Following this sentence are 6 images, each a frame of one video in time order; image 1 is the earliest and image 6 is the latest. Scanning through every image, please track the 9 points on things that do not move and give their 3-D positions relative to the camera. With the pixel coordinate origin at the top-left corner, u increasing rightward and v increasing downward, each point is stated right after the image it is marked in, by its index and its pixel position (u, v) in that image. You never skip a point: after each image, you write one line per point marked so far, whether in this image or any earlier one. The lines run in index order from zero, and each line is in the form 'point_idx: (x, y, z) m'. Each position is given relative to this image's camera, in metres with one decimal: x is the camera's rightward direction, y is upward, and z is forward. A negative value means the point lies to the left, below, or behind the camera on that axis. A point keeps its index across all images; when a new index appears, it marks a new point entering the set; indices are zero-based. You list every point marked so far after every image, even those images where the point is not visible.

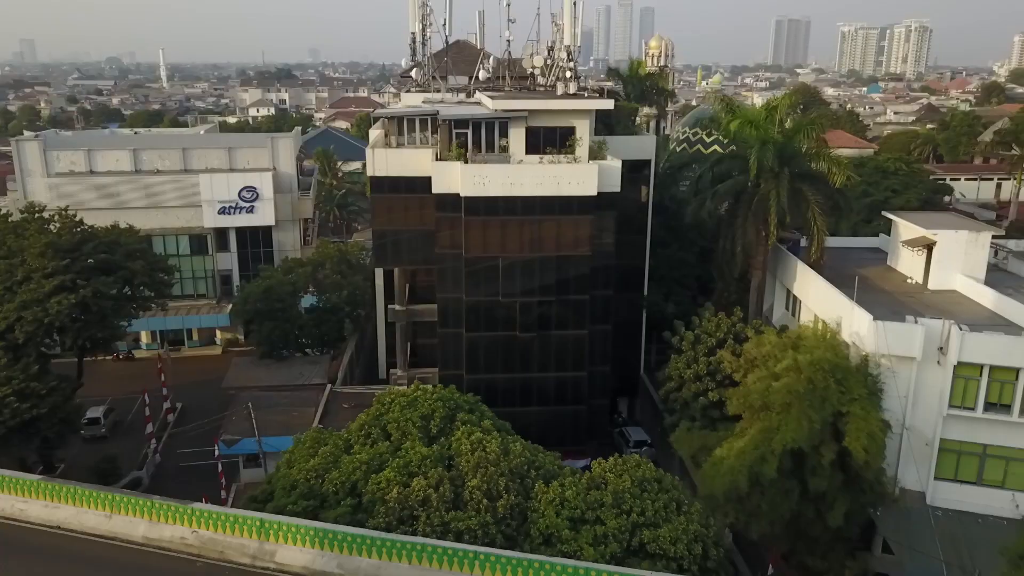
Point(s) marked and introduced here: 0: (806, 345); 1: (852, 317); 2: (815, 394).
0: (+6.8, -1.4, +17.6) m
1: (+8.1, -0.7, +18.4) m
2: (+6.5, -2.3, +16.4) m
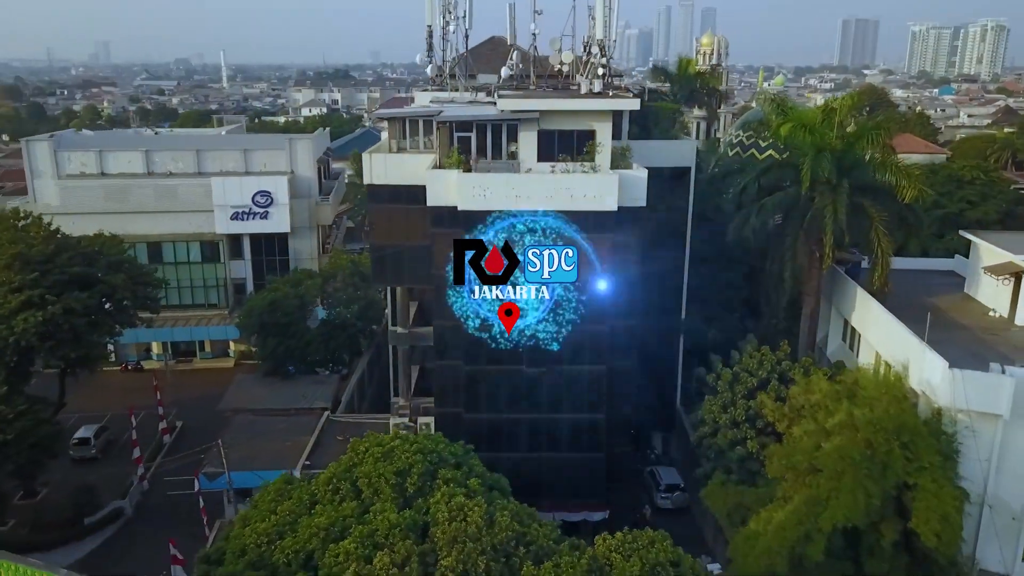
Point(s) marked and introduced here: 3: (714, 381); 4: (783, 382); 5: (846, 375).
0: (+6.8, -2.1, +14.6) m
1: (+8.2, -1.5, +15.3) m
2: (+6.4, -3.0, +13.4) m
3: (+4.9, -2.3, +18.5) m
4: (+6.2, -2.2, +17.4) m
5: (+7.0, -1.8, +16.0) m
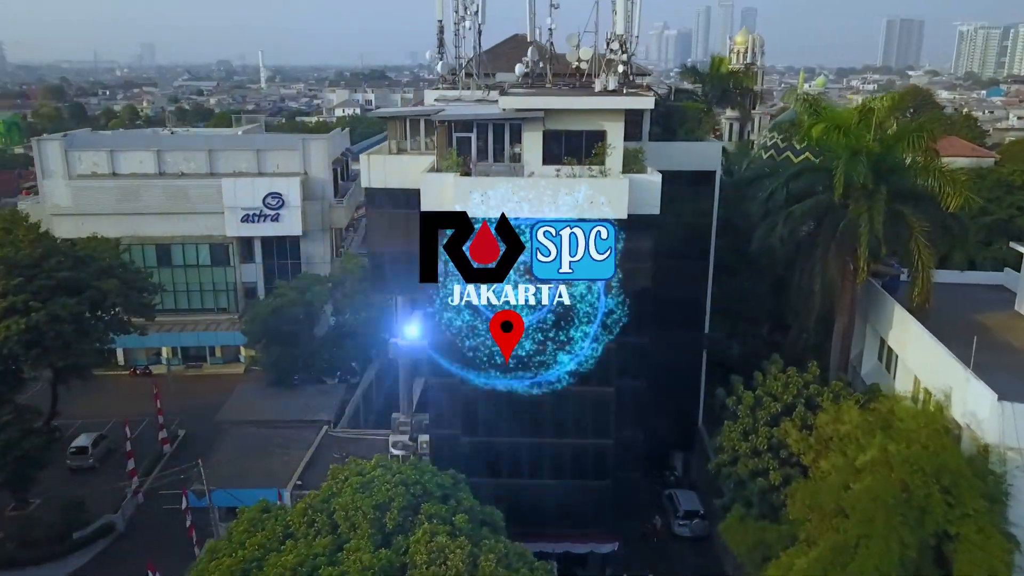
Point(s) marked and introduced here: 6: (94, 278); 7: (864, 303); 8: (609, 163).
0: (+6.6, -2.5, +13.1) m
1: (+8.1, -1.8, +13.6) m
2: (+6.2, -3.4, +11.9) m
3: (+5.0, -2.6, +17.0) m
4: (+6.2, -2.5, +15.8) m
5: (+6.9, -2.2, +14.4) m
6: (-10.6, +0.3, +19.4) m
7: (+9.2, -0.4, +19.9) m
8: (+2.0, +2.6, +16.1) m
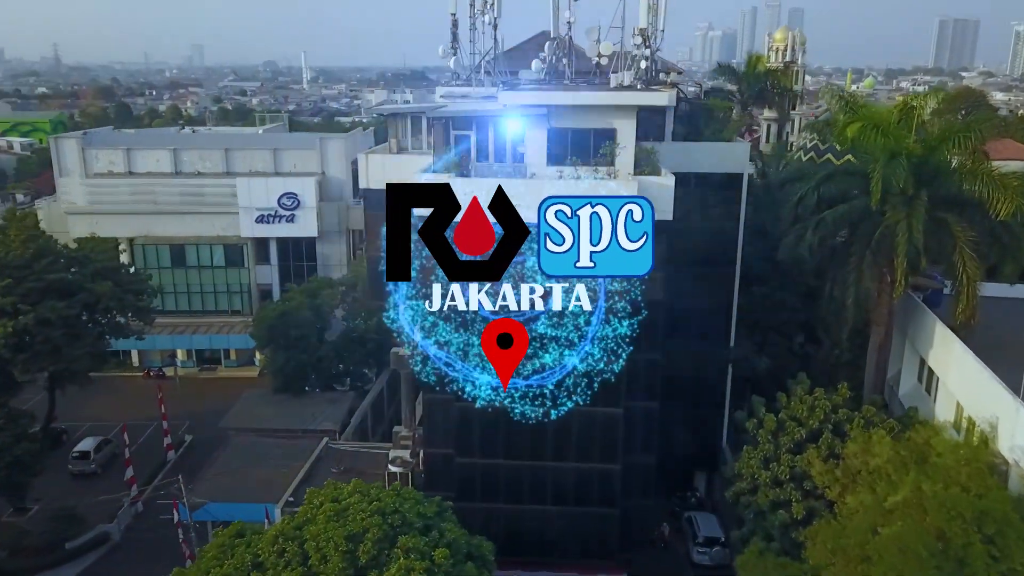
0: (+6.5, -2.7, +11.6) m
1: (+8.0, -2.1, +12.1) m
2: (+6.0, -3.7, +10.4) m
3: (+5.0, -2.9, +15.6) m
4: (+6.2, -2.8, +14.4) m
5: (+6.8, -2.5, +12.9) m
6: (-10.4, +0.2, +18.8) m
7: (+9.4, -0.7, +18.3) m
8: (+2.1, +2.4, +14.9) m
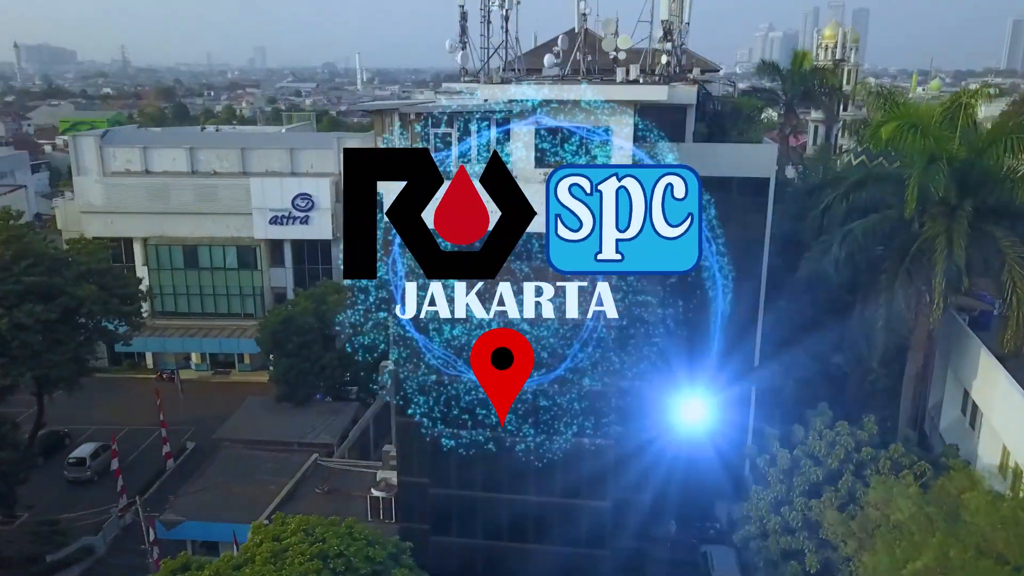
0: (+5.9, -3.1, +9.8) m
1: (+7.4, -2.5, +10.2) m
2: (+5.3, -4.0, +8.7) m
3: (+4.7, -3.2, +13.9) m
4: (+5.8, -3.2, +12.6) m
5: (+6.3, -2.9, +11.1) m
6: (-10.4, +0.1, +18.1) m
7: (+9.3, -1.1, +16.3) m
8: (+1.8, +2.1, +13.4) m
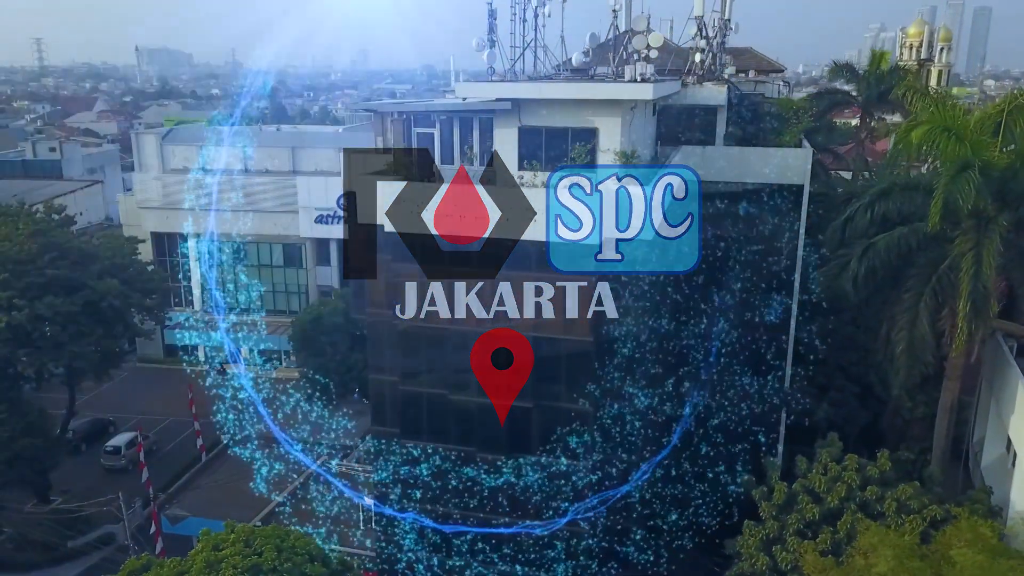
0: (+5.0, -3.4, +8.5) m
1: (+6.6, -2.9, +8.8) m
2: (+4.2, -4.3, +7.5) m
3: (+4.3, -3.5, +12.8) m
4: (+5.2, -3.5, +11.3) m
5: (+5.6, -3.2, +9.8) m
6: (-10.2, +0.3, +18.7) m
7: (+9.2, -1.6, +14.6) m
8: (+1.5, +1.9, +12.6) m
